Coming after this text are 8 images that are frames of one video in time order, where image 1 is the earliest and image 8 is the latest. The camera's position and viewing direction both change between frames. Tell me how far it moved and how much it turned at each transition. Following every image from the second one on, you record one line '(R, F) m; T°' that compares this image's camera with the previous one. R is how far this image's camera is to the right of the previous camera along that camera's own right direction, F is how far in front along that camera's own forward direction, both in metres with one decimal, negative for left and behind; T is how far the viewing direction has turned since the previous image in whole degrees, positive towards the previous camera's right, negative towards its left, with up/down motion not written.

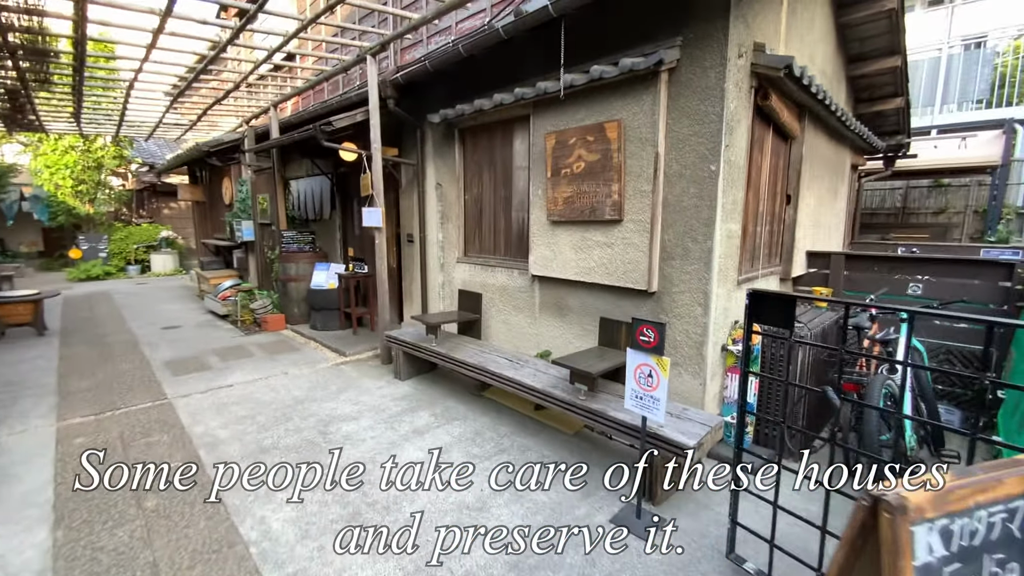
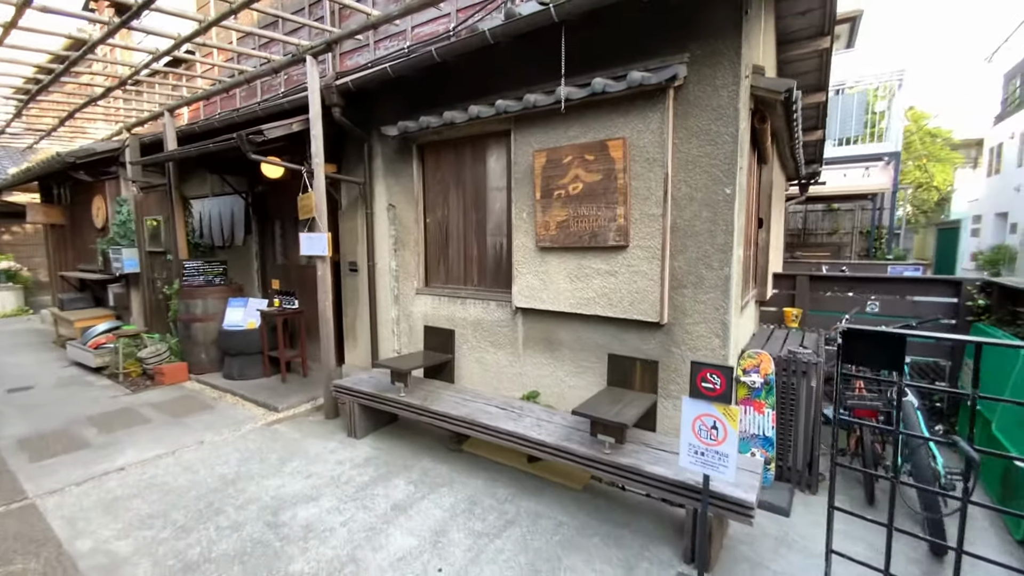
(-0.6, +0.6) m; +11°
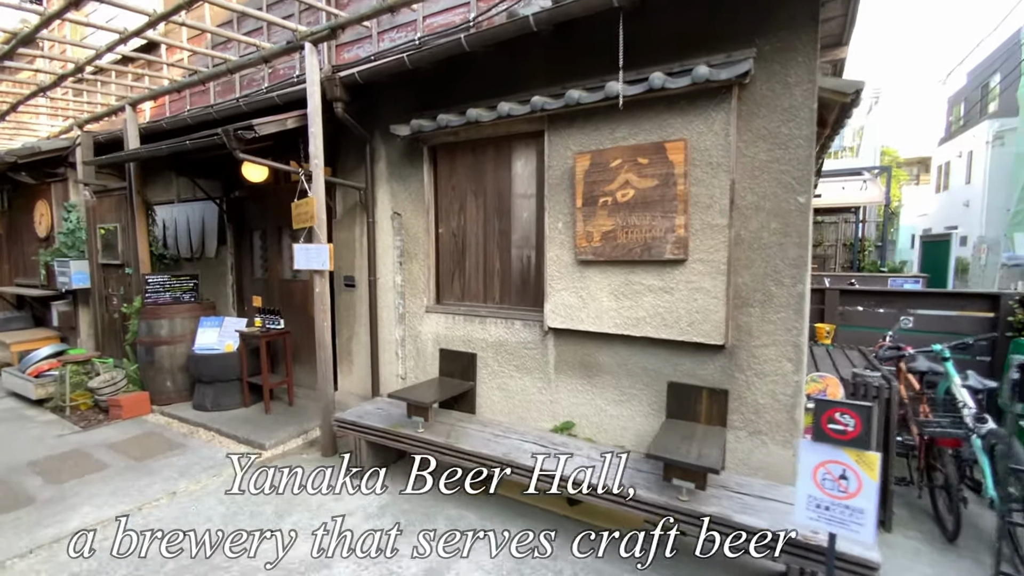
(-0.5, +0.4) m; +4°
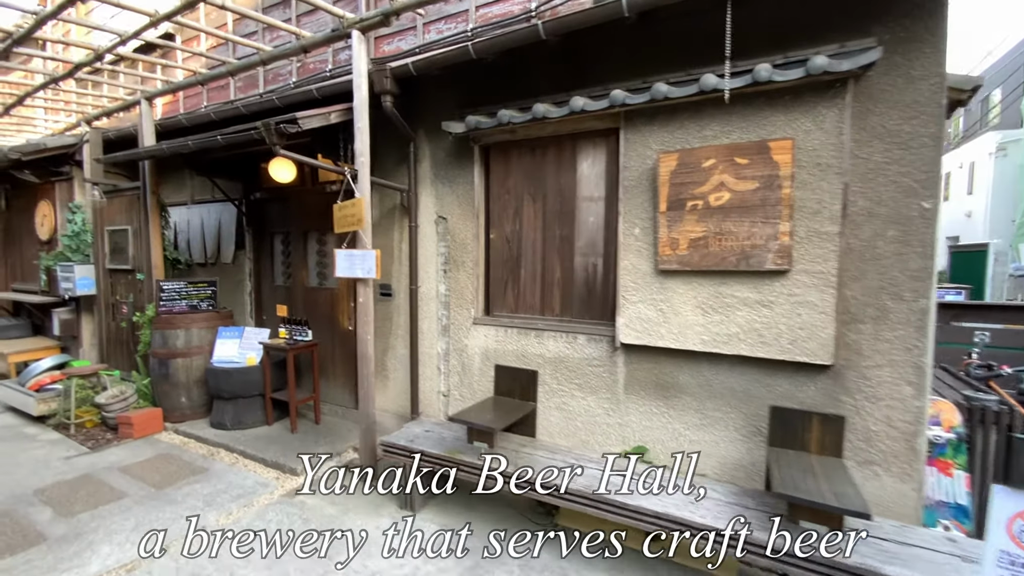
(-0.5, +0.3) m; +1°
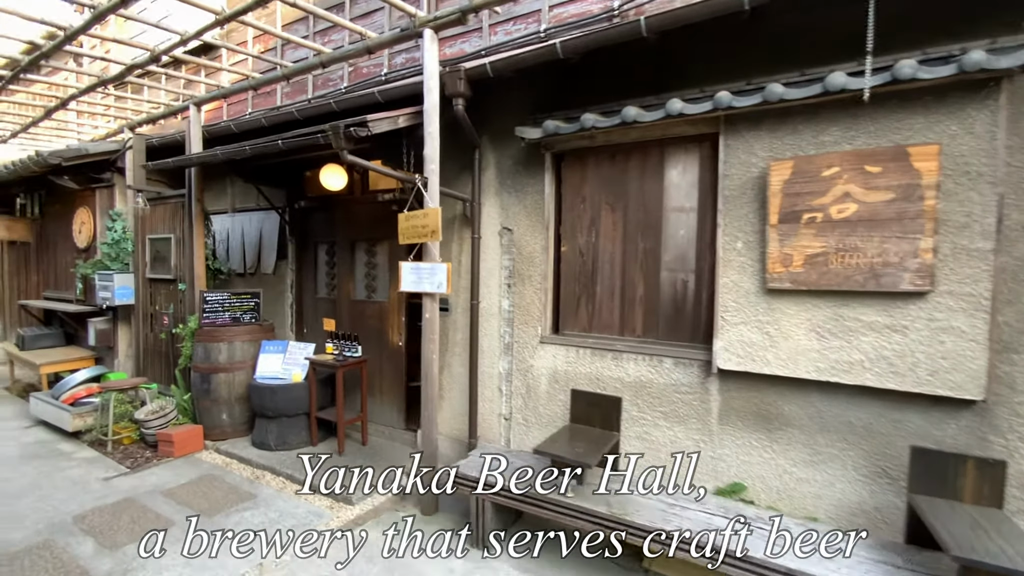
(-0.5, +0.3) m; -1°
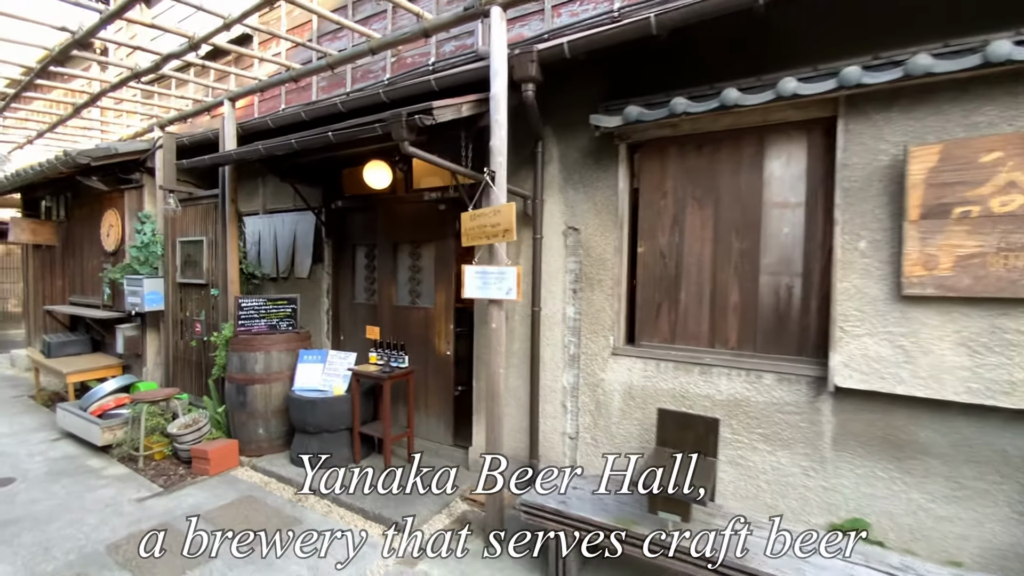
(-0.4, +0.3) m; -1°
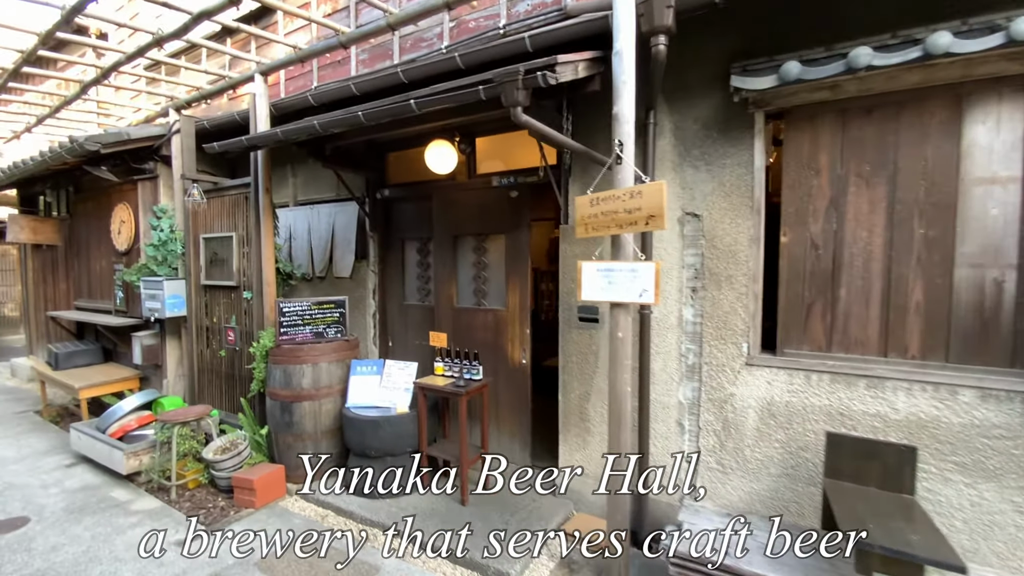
(-0.7, +0.5) m; +1°
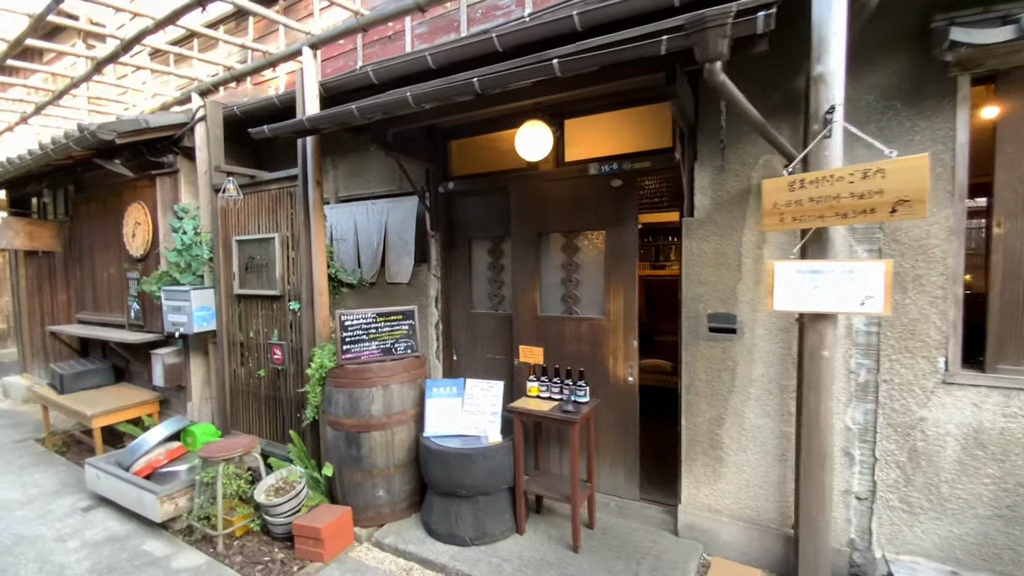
(-0.8, +0.5) m; +1°
